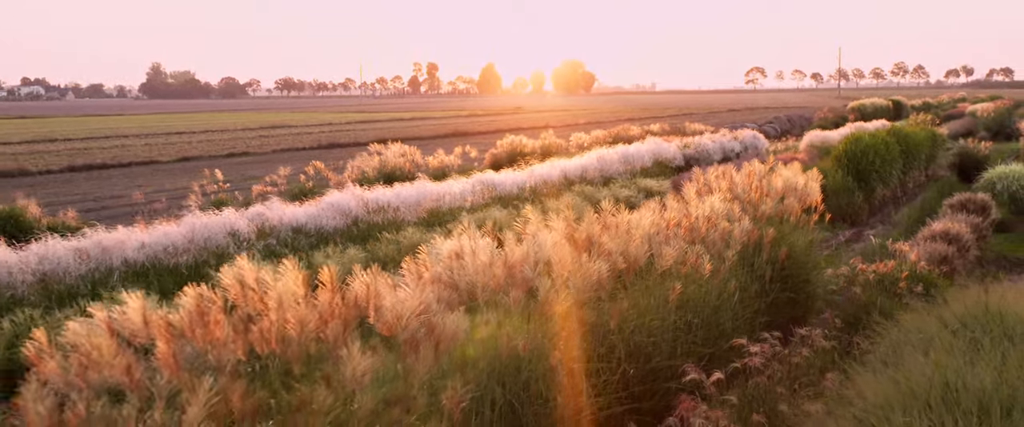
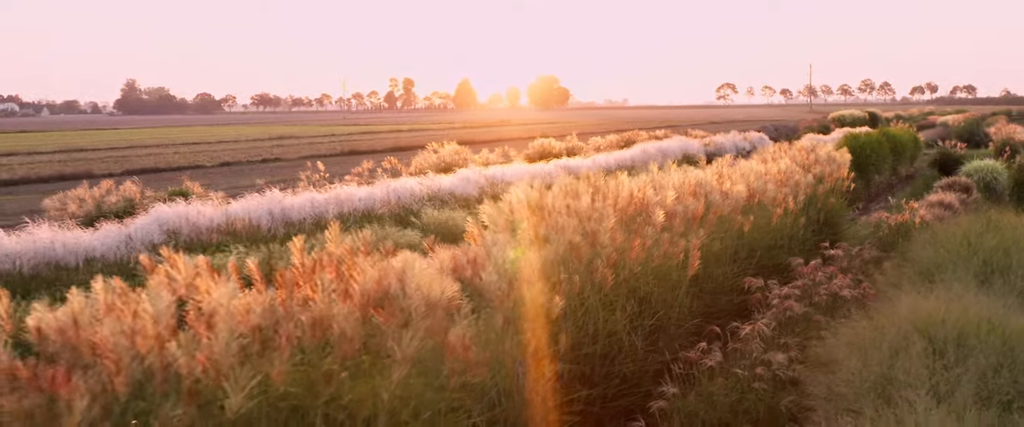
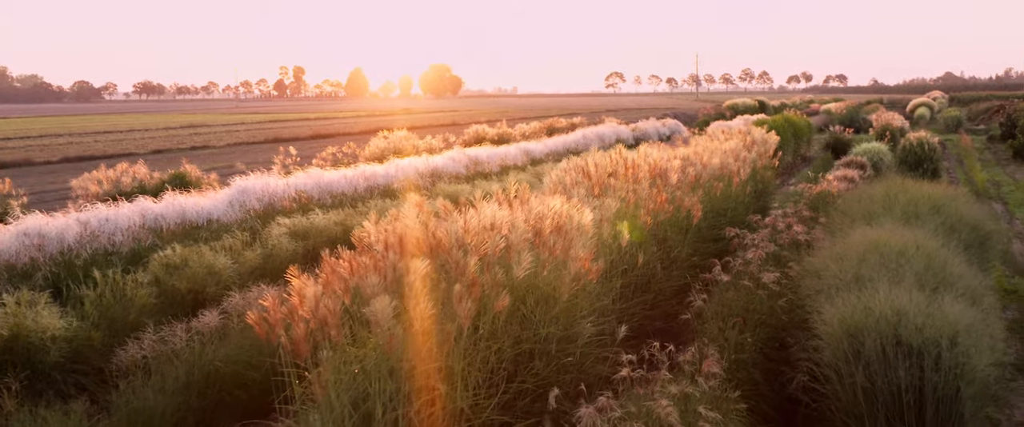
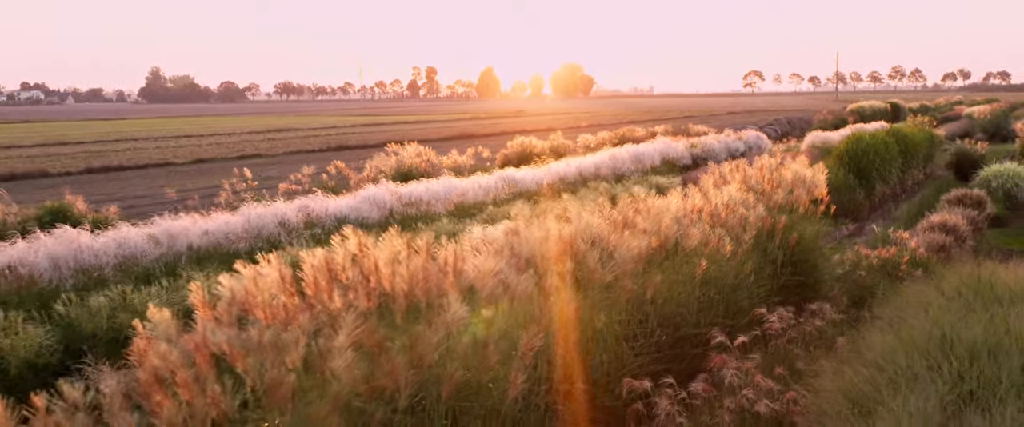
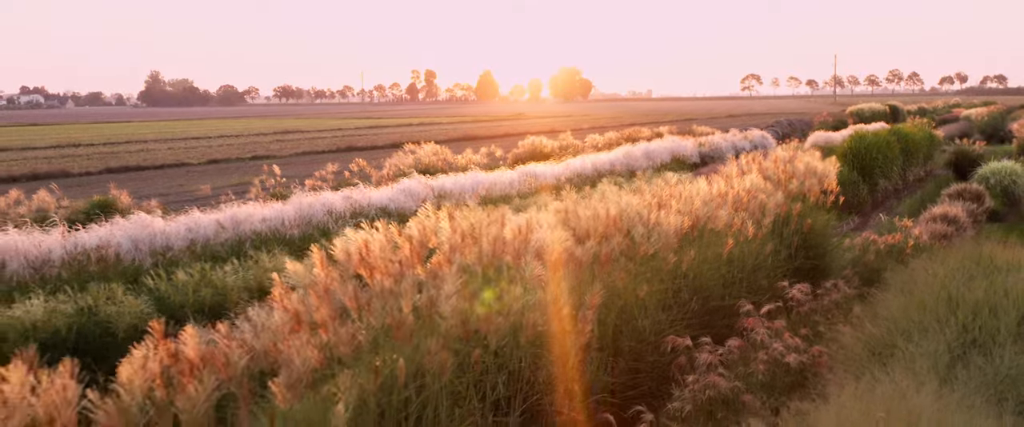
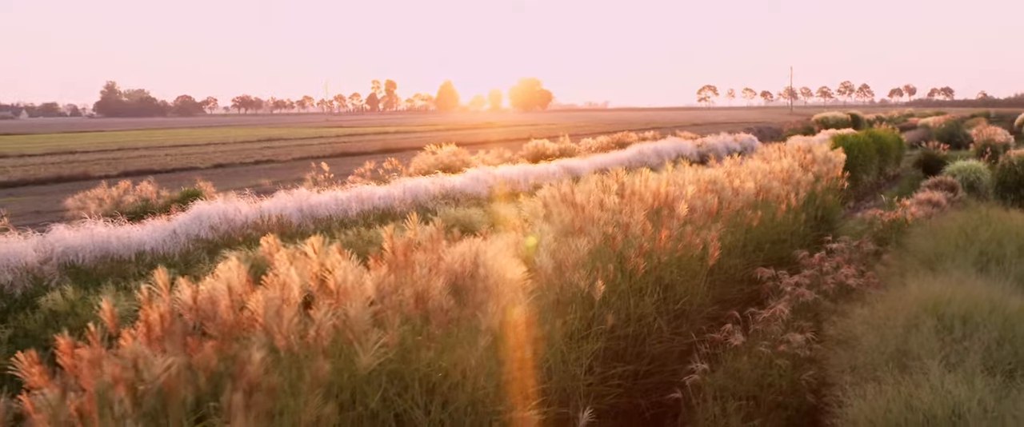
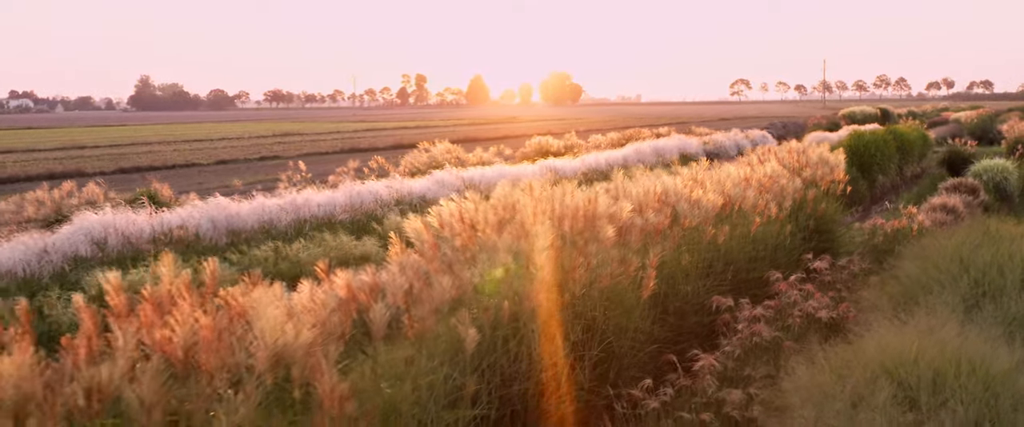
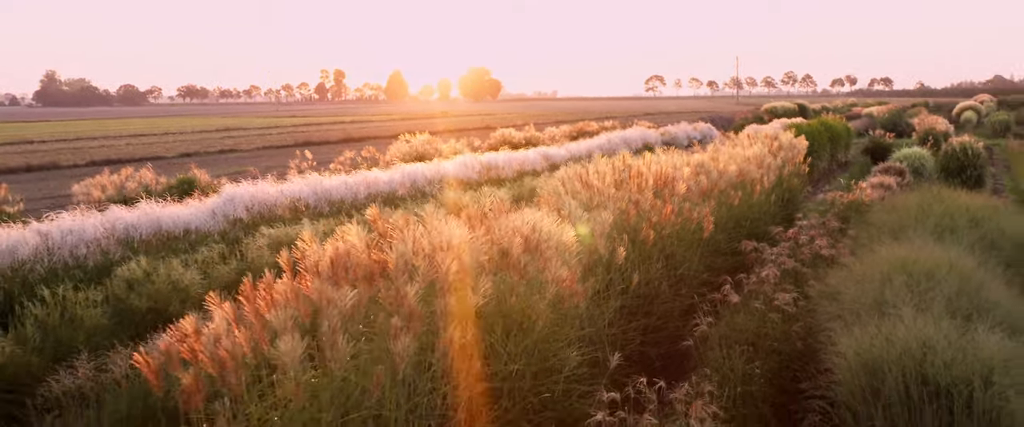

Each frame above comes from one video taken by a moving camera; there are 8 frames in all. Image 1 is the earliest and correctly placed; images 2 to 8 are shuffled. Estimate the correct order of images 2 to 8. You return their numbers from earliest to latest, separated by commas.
4, 5, 7, 2, 6, 8, 3
